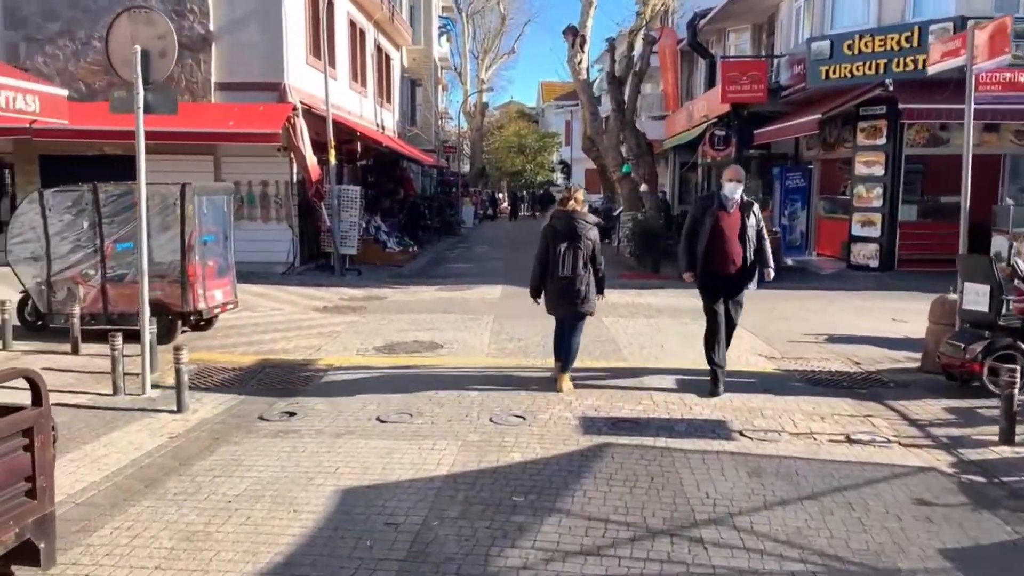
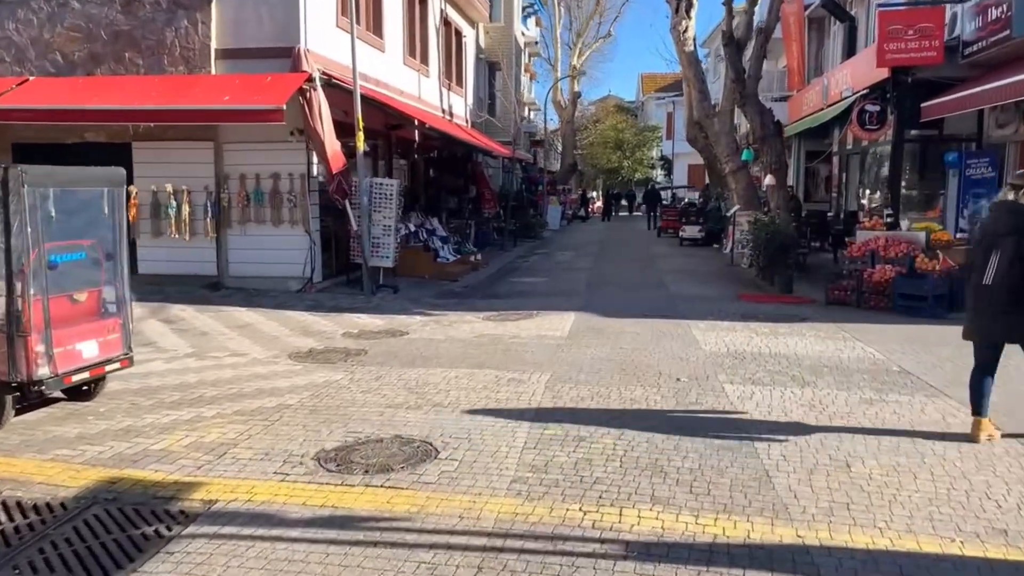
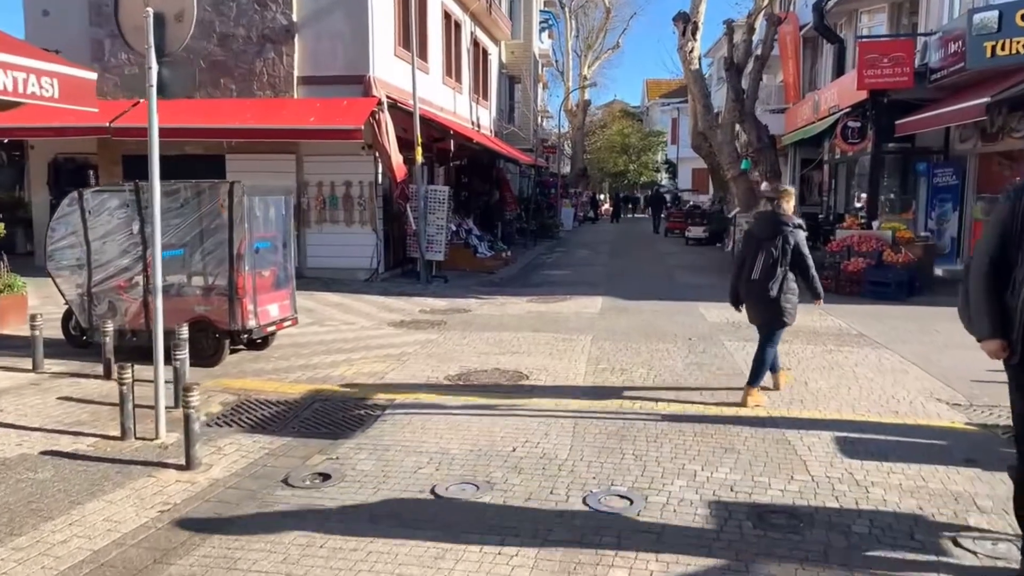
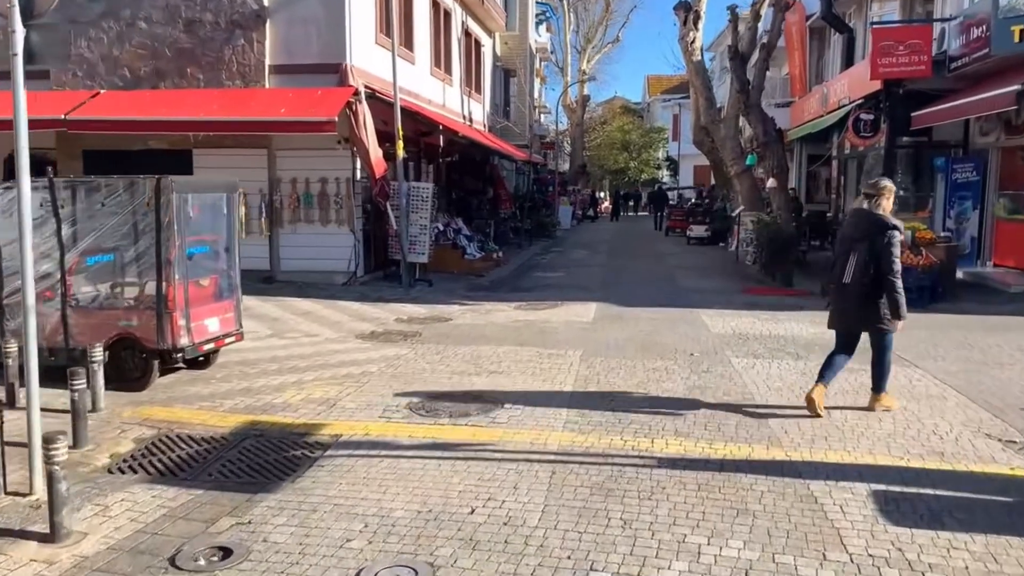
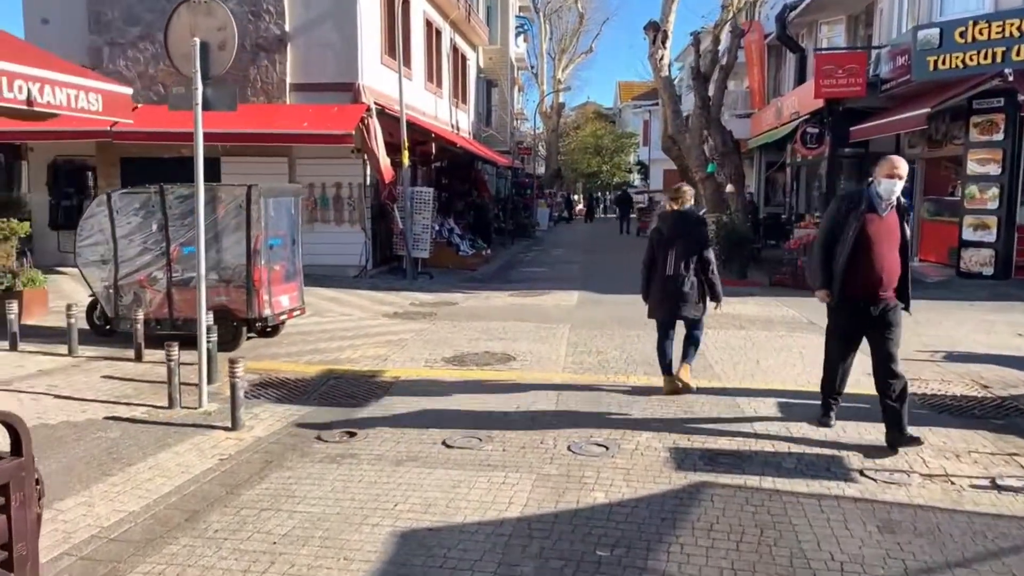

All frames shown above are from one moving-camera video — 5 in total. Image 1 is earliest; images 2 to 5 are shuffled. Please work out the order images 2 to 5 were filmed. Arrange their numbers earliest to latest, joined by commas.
5, 3, 4, 2
